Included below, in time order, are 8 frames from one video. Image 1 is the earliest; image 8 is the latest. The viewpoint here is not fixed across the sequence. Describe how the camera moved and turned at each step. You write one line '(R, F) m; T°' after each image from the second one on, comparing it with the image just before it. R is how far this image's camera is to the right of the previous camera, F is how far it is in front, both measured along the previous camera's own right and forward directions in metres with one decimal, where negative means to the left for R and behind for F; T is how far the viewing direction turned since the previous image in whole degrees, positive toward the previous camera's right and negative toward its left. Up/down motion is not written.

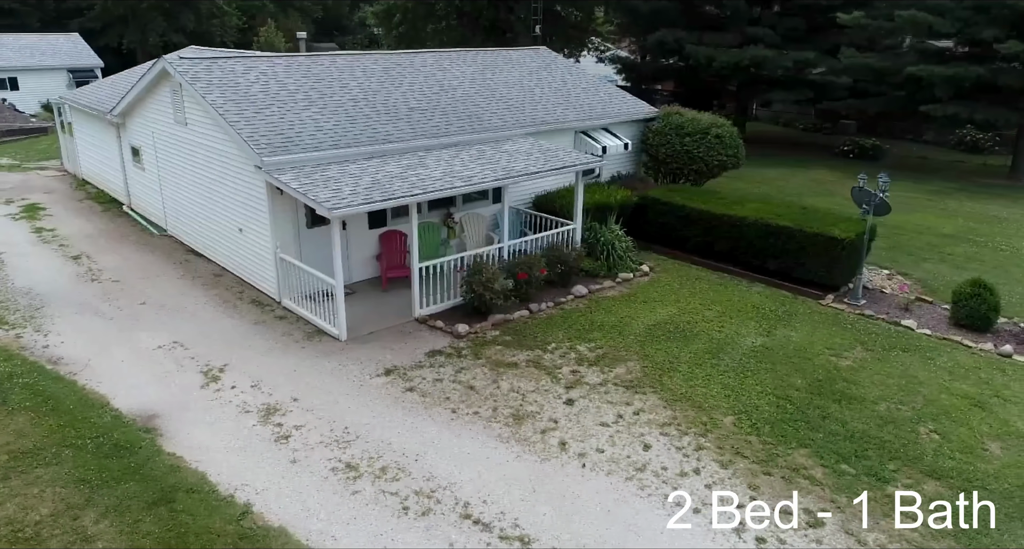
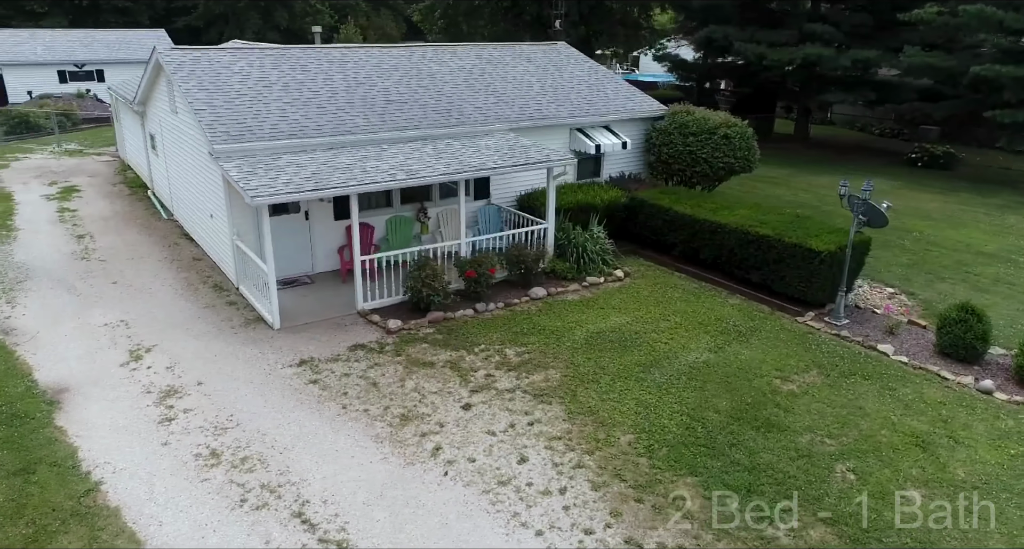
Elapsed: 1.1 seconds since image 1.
(+2.8, +0.6) m; -8°
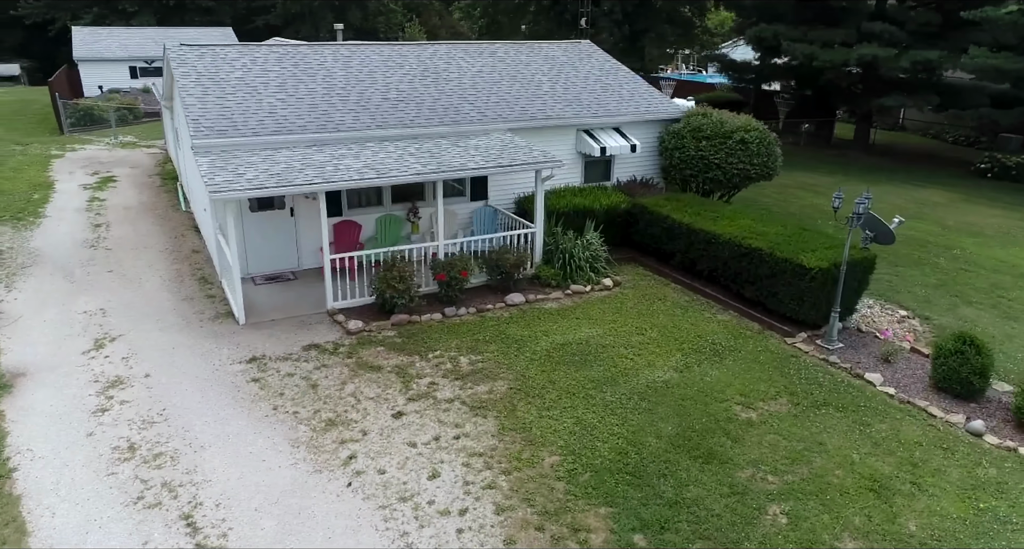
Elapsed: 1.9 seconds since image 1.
(+1.9, +0.5) m; -6°
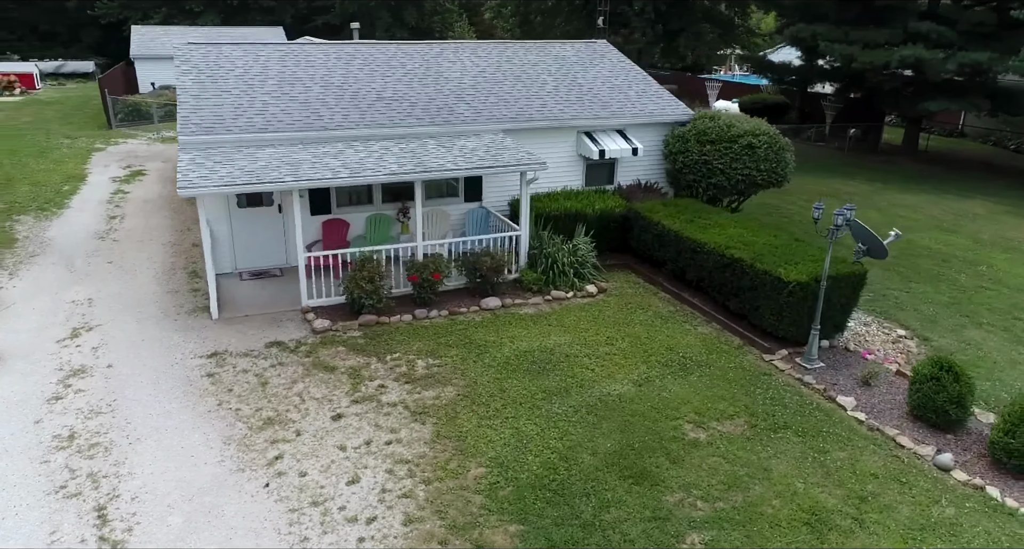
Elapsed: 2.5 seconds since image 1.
(+1.6, +0.3) m; -5°
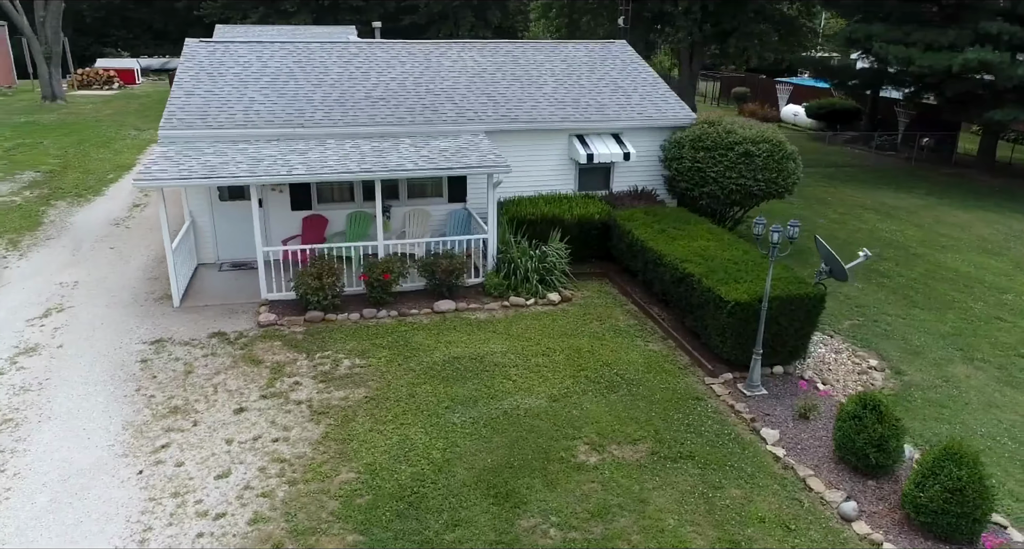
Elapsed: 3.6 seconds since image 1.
(+2.5, +0.4) m; -8°
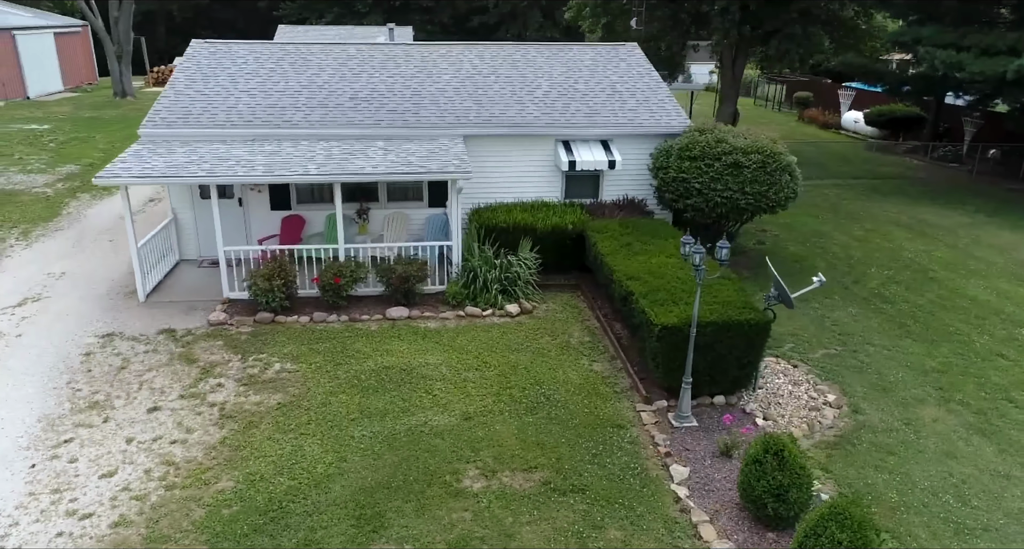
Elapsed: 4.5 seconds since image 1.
(+2.2, +0.5) m; -6°
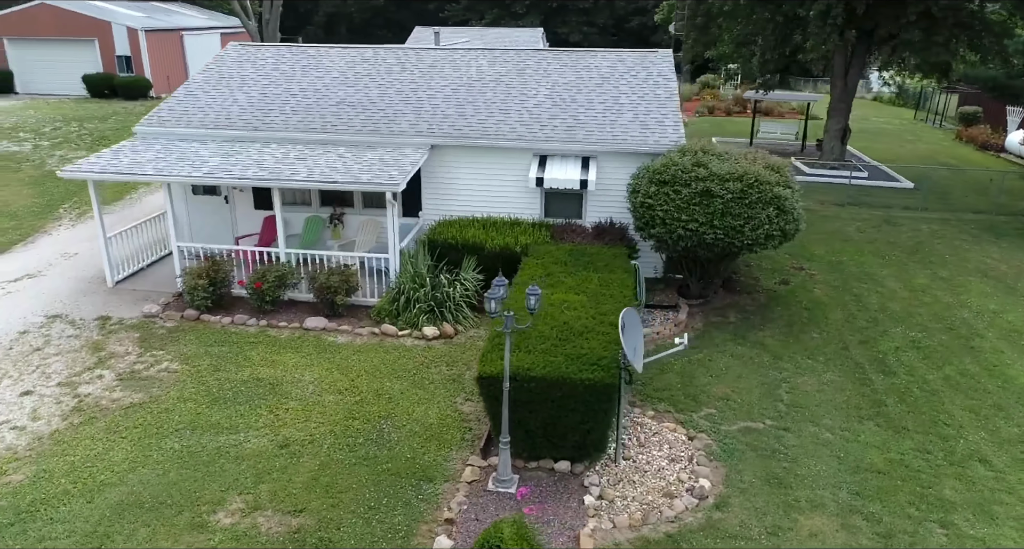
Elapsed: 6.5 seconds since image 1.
(+4.3, +1.4) m; -14°
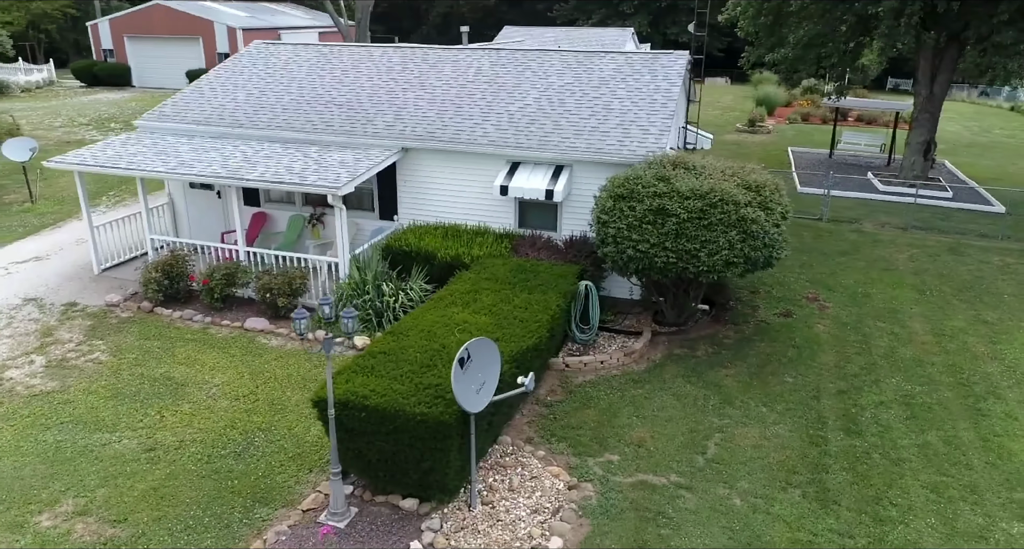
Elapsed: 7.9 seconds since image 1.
(+3.0, +1.1) m; -10°
